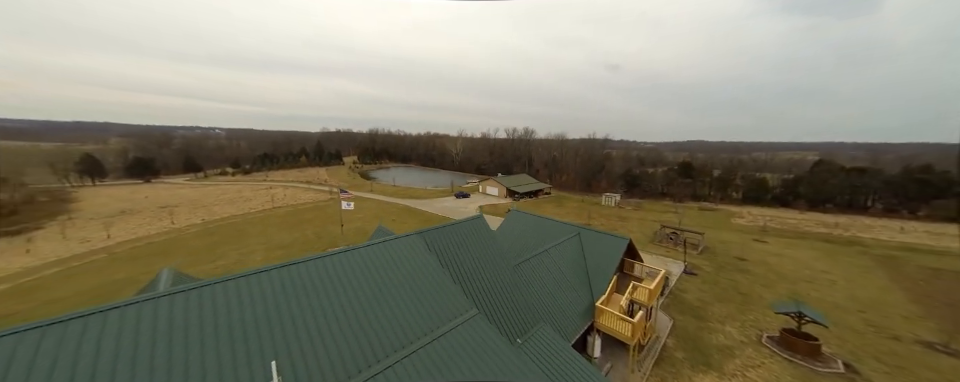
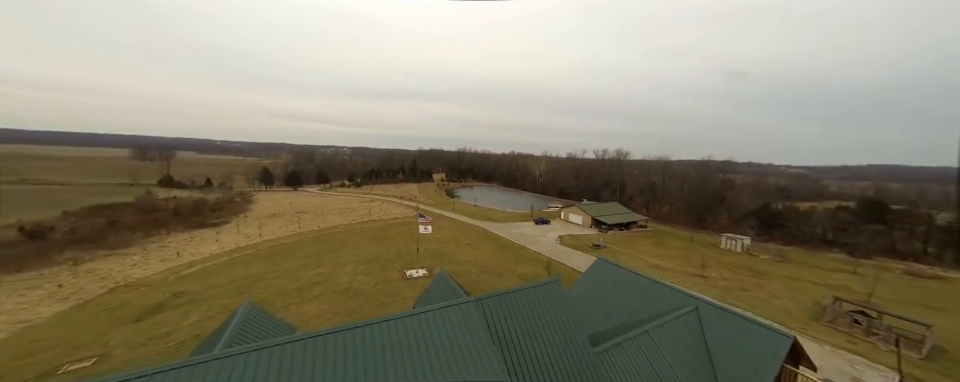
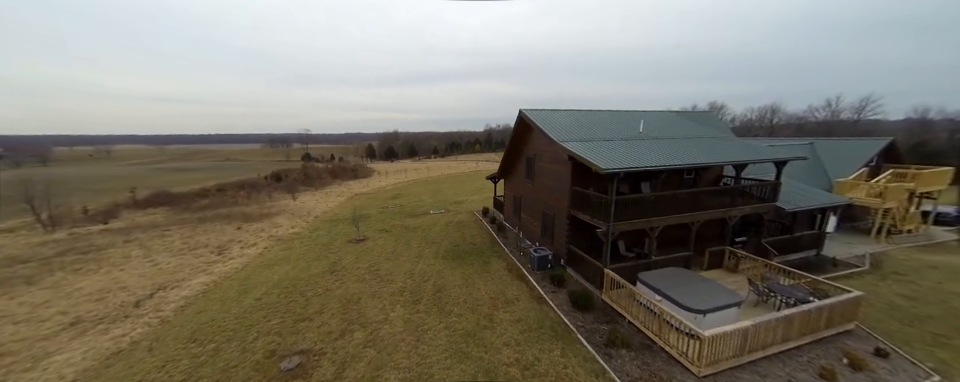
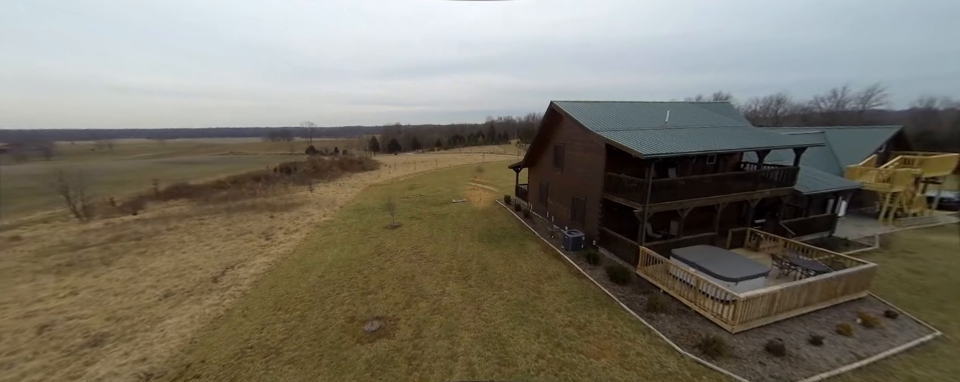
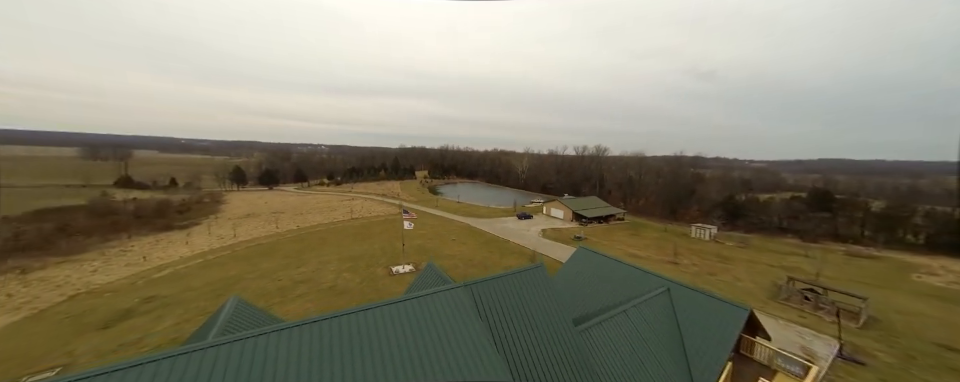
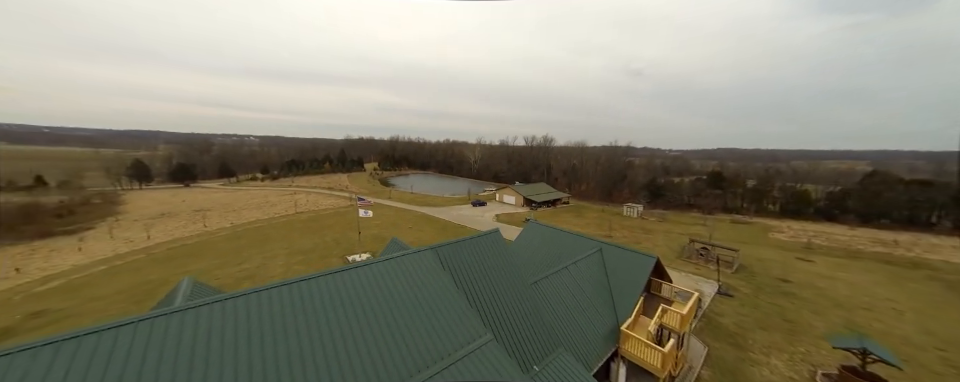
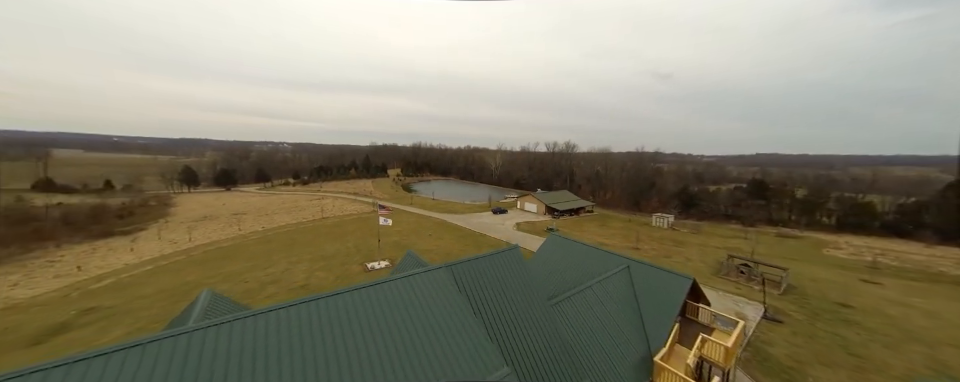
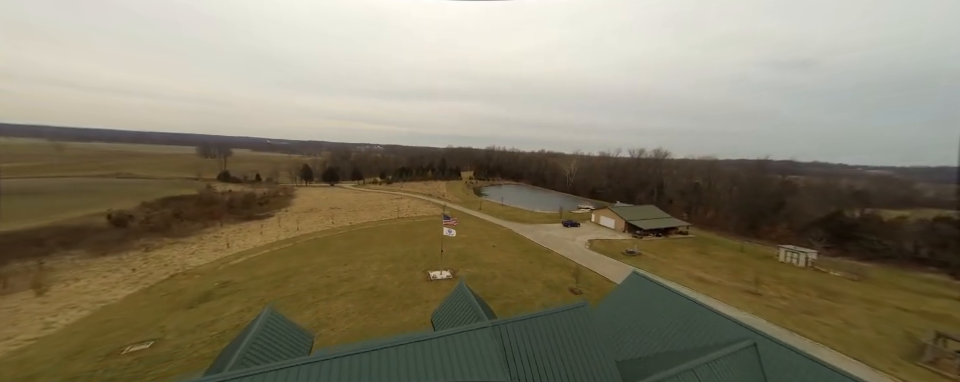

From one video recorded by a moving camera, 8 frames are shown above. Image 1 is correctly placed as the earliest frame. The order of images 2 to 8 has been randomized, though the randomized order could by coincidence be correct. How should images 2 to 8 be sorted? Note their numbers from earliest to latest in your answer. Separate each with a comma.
6, 7, 5, 2, 8, 4, 3
